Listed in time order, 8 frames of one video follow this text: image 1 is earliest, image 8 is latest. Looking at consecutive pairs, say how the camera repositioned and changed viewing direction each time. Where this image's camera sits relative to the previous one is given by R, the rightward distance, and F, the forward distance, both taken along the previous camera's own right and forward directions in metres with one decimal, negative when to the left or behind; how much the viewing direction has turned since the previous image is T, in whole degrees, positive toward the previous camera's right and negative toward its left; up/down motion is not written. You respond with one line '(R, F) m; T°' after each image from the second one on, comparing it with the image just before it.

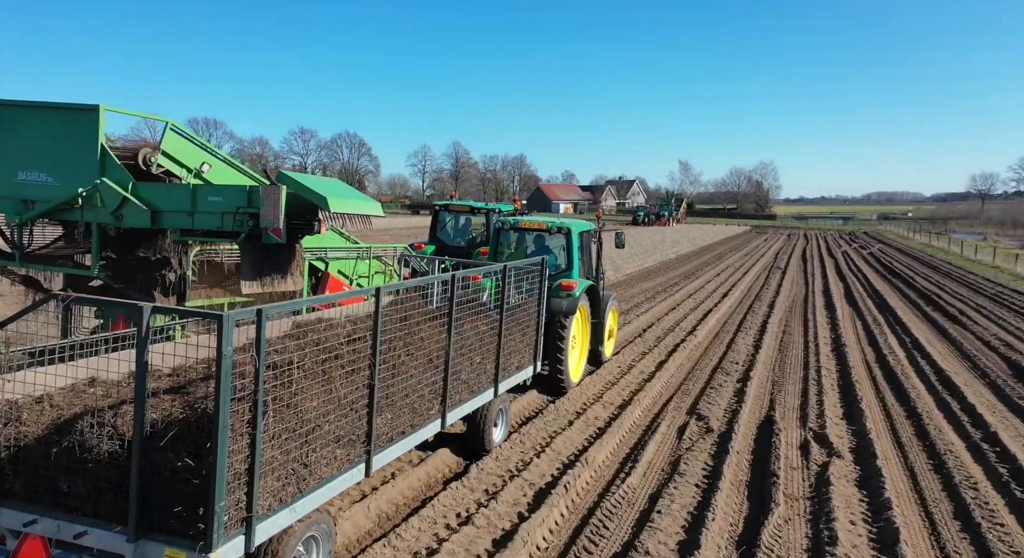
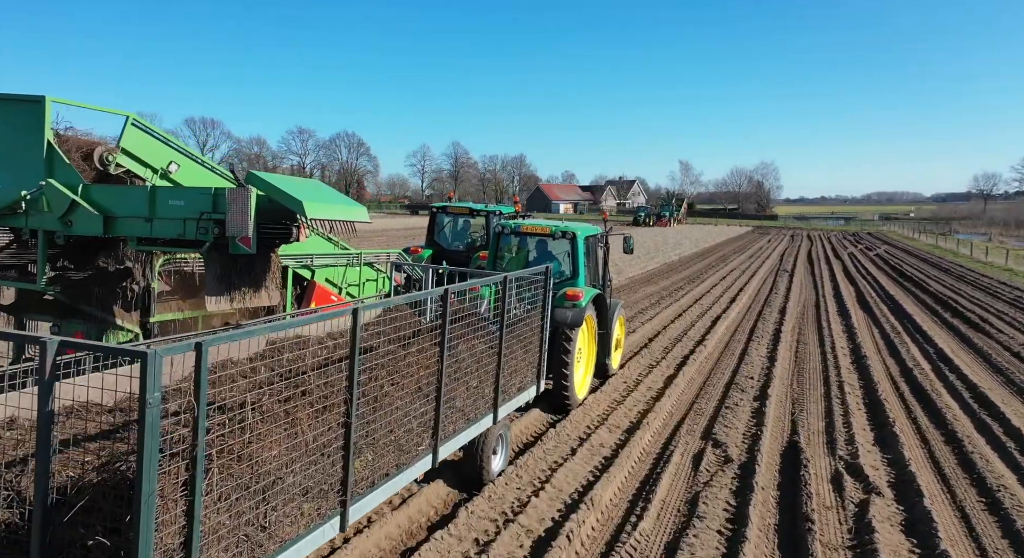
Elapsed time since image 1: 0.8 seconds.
(0.0, +0.5) m; 0°
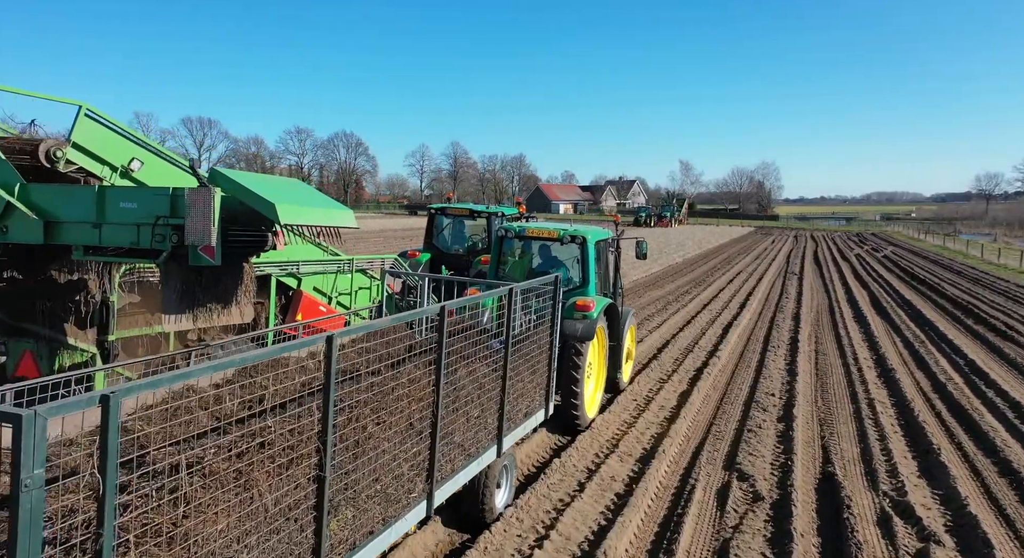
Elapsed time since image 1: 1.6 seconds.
(0.0, +0.6) m; 0°
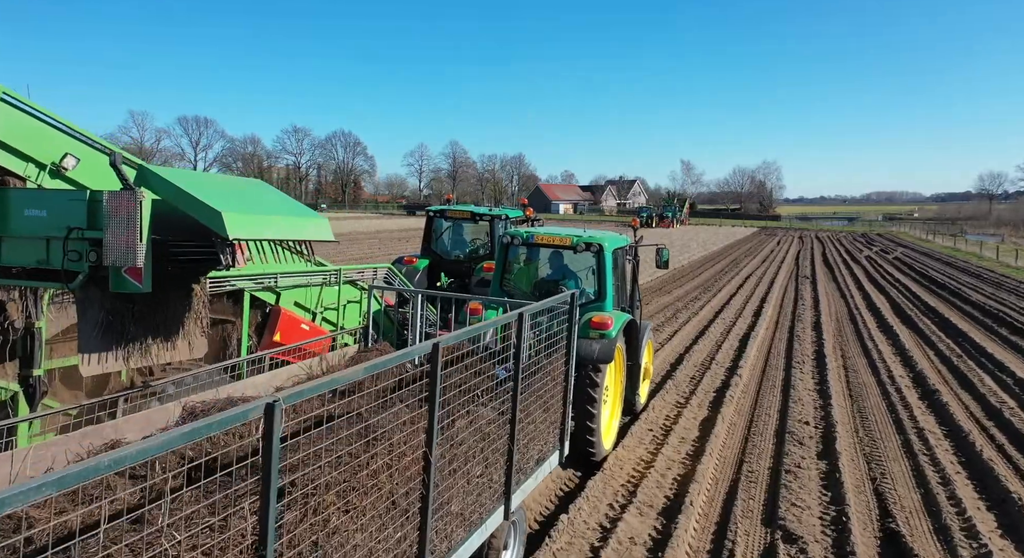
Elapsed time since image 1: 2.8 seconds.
(-0.1, +0.8) m; 0°
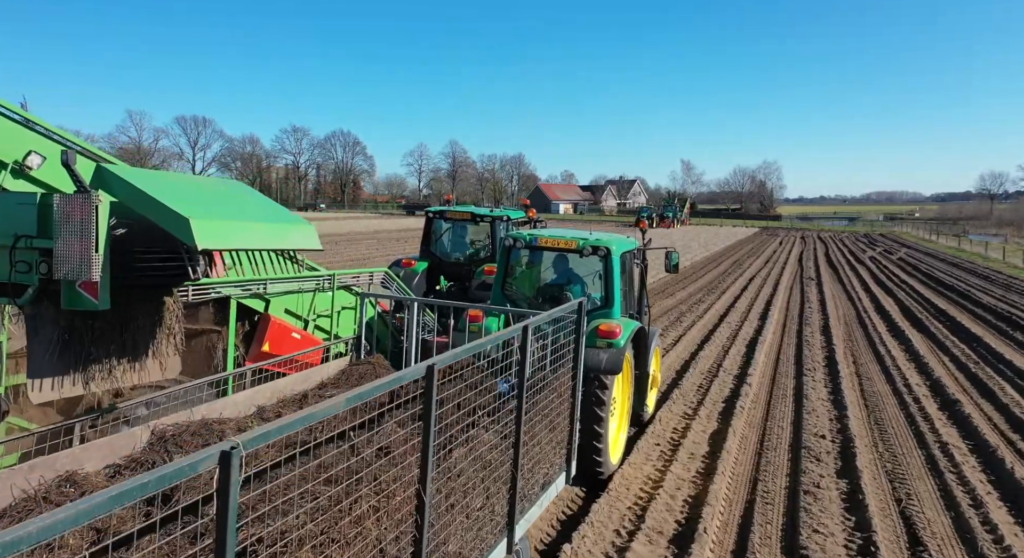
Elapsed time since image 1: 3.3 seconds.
(0.0, +0.3) m; 0°
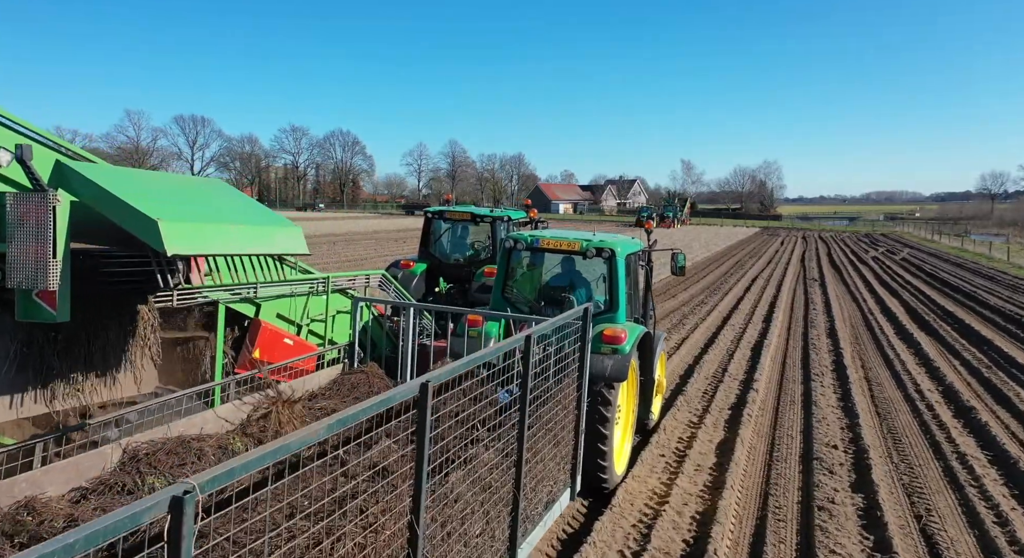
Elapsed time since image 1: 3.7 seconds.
(0.0, +0.2) m; 0°
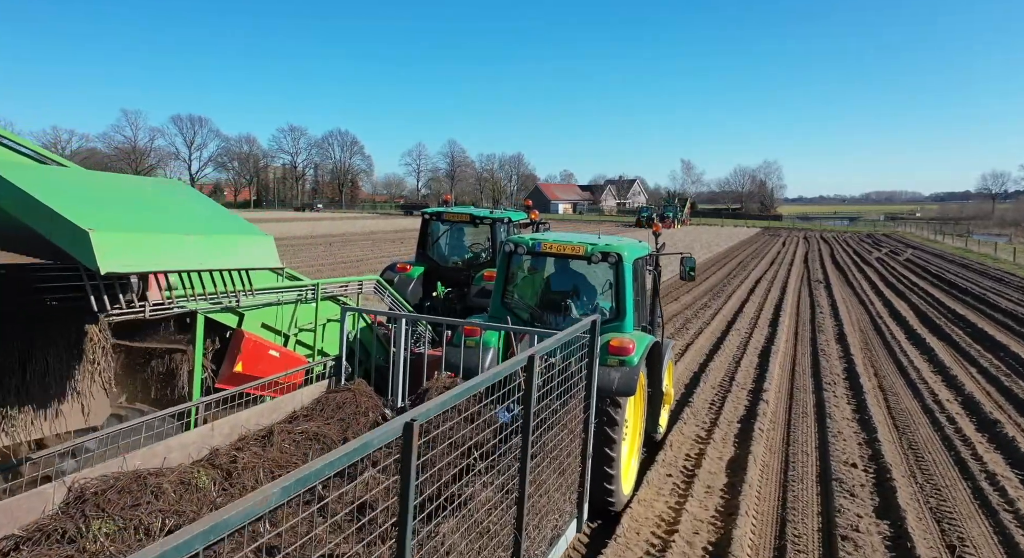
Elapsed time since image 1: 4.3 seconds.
(0.0, +0.3) m; 0°
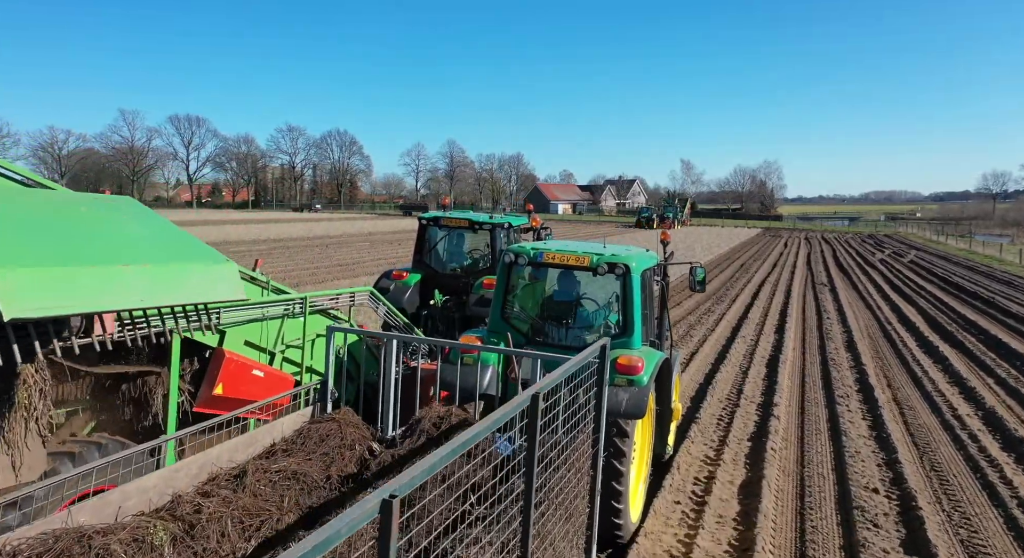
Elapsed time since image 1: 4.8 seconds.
(0.0, +0.3) m; 0°
